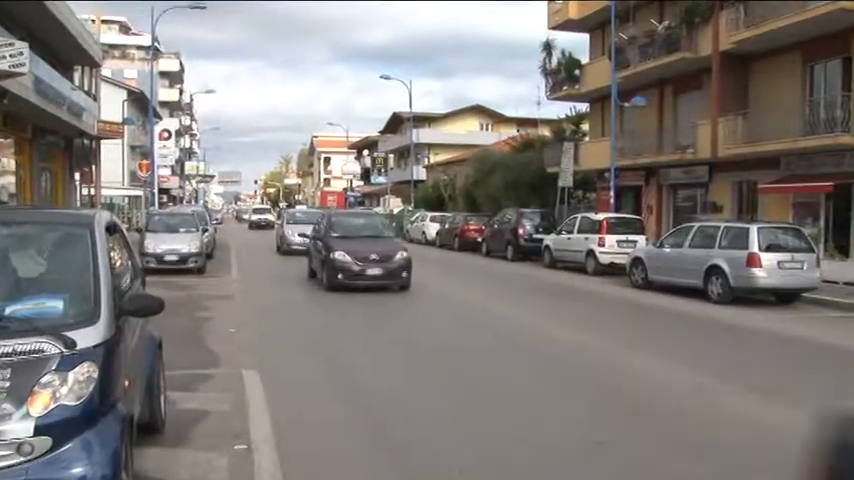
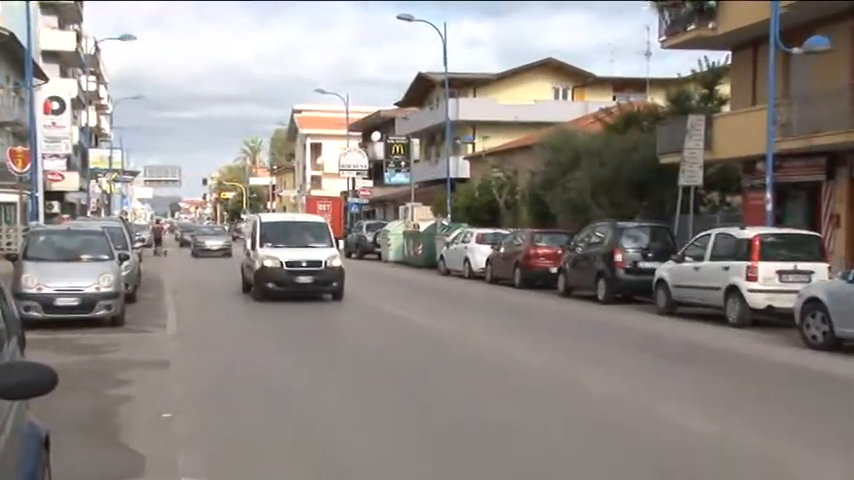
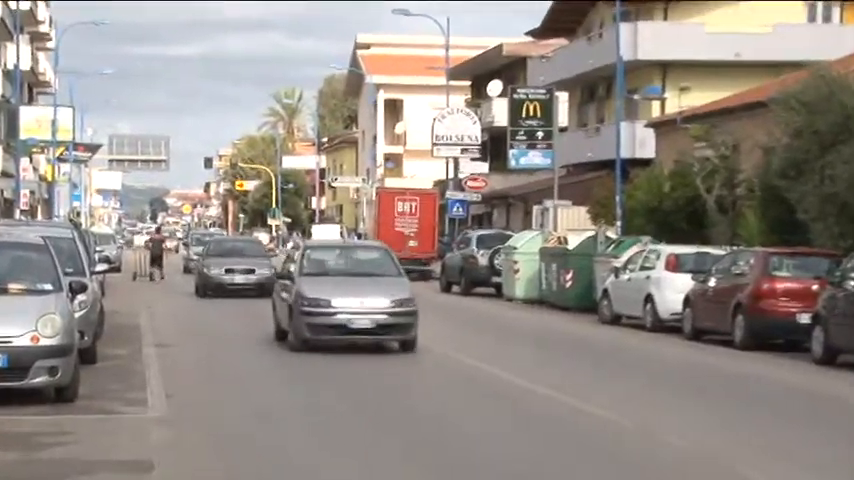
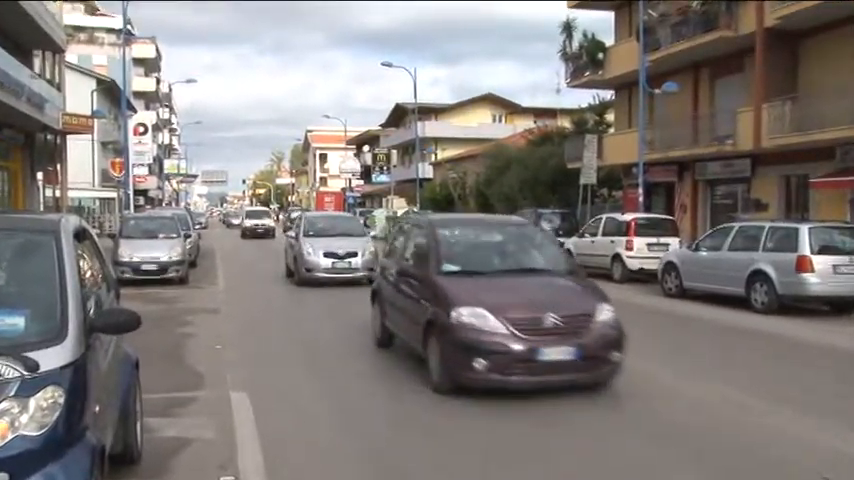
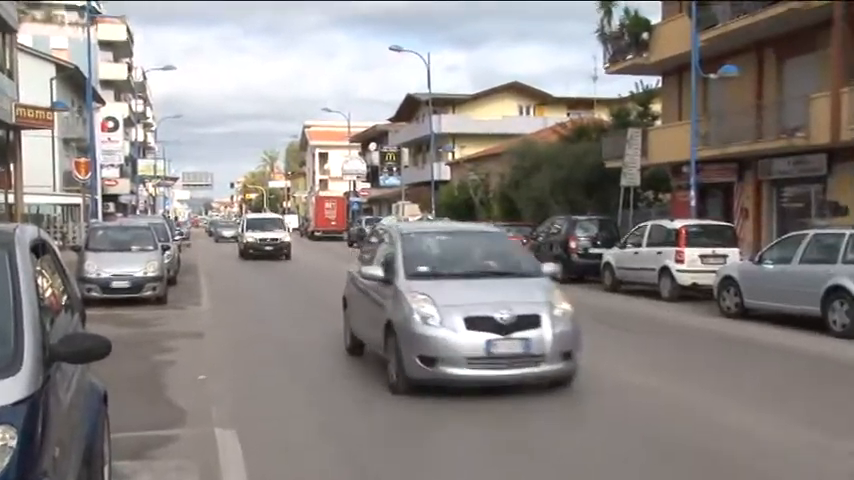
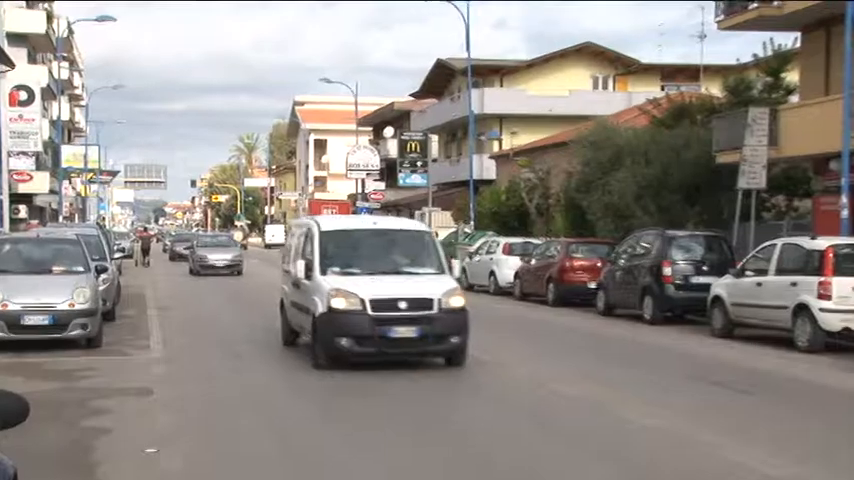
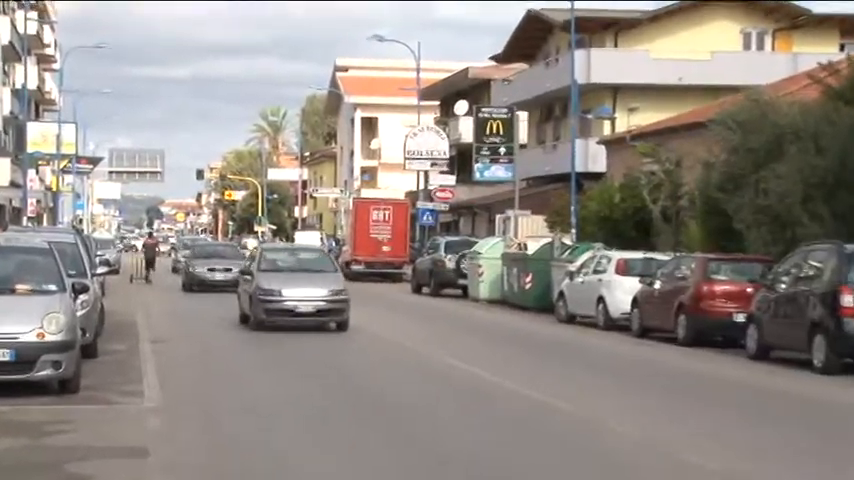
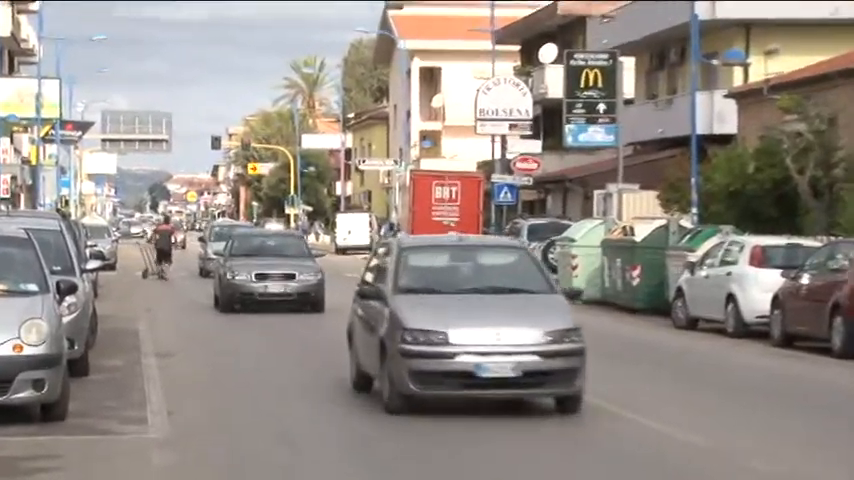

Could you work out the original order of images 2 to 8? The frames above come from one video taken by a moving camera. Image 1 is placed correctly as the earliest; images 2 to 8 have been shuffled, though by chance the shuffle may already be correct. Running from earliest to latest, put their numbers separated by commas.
4, 5, 2, 6, 7, 3, 8
